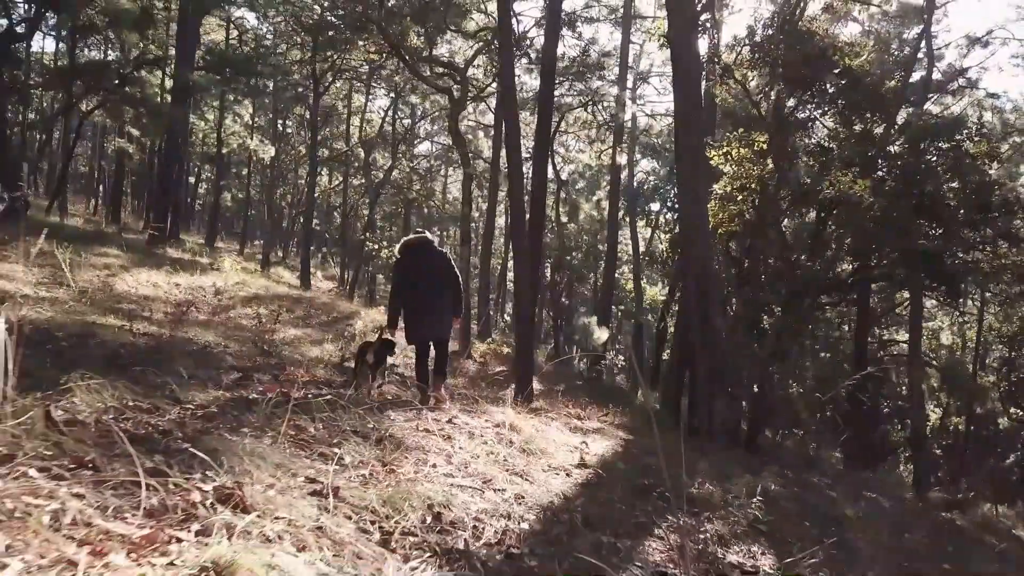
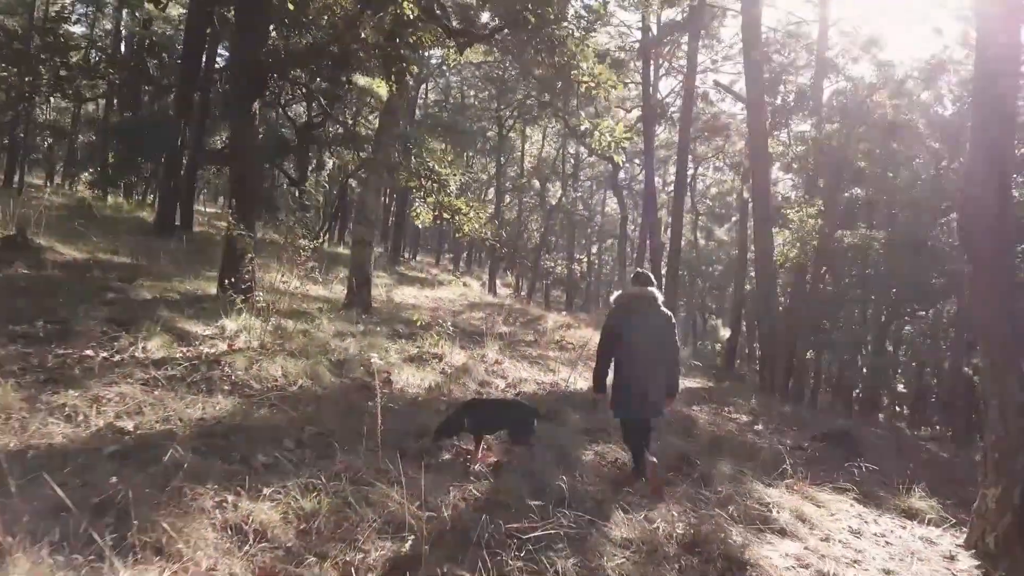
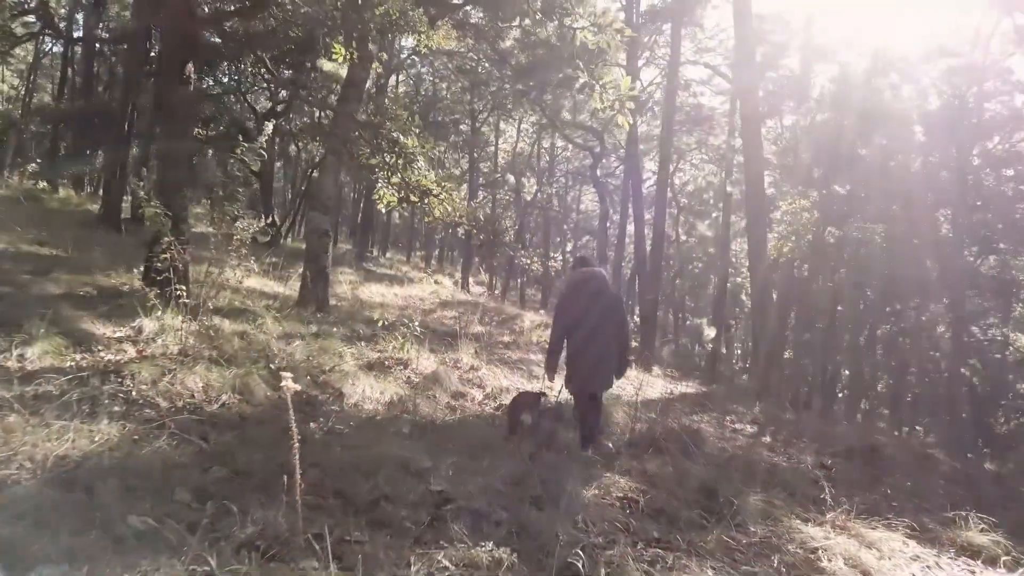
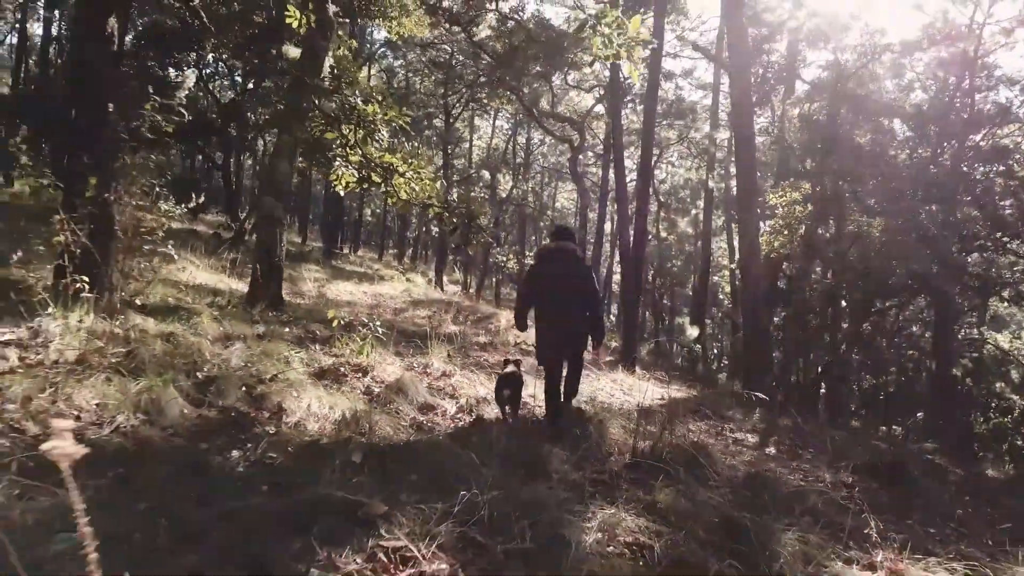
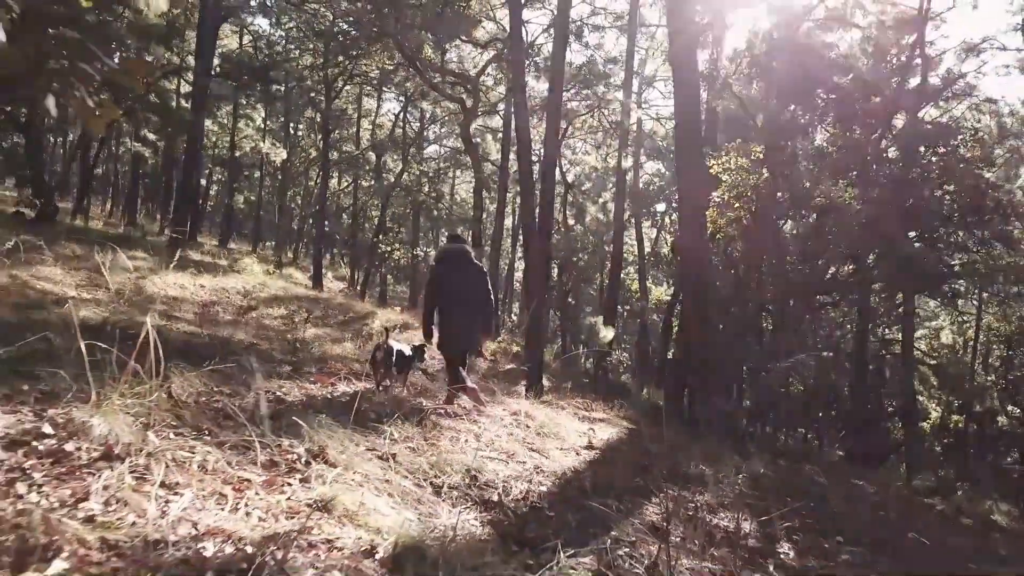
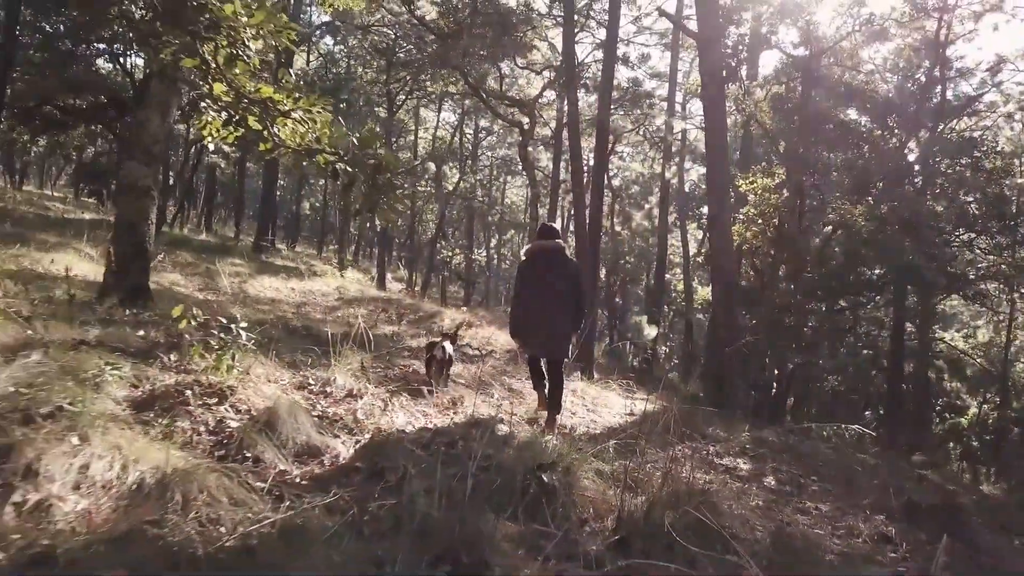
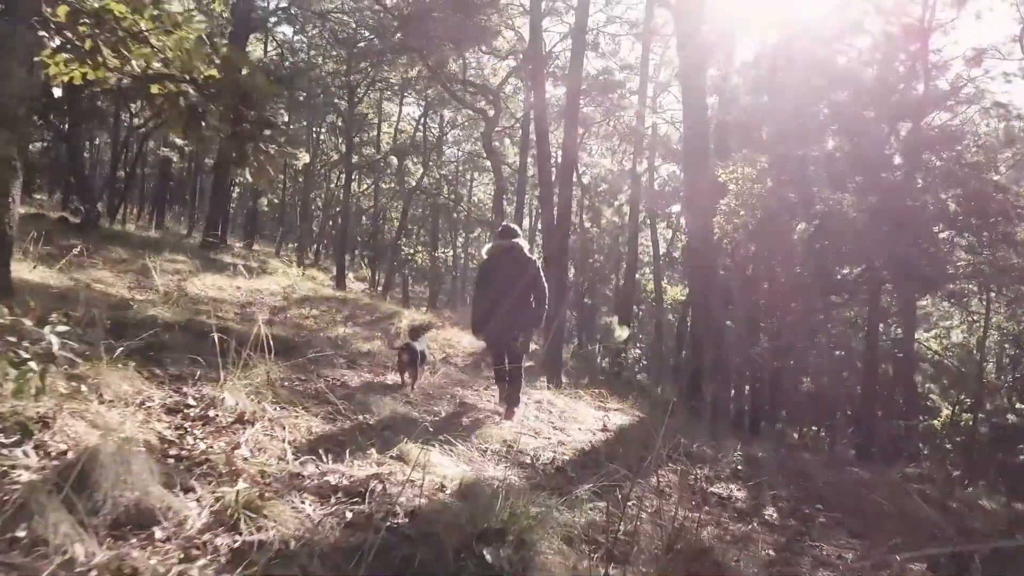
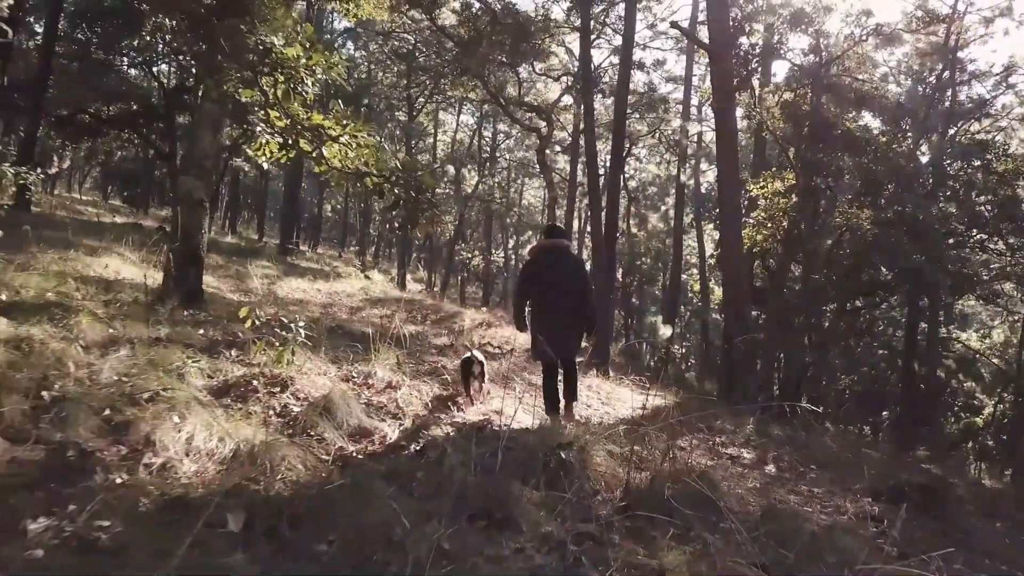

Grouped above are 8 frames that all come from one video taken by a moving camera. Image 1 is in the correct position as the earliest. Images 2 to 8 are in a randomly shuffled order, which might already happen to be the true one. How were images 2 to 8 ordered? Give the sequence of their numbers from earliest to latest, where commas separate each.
5, 7, 6, 8, 4, 3, 2
